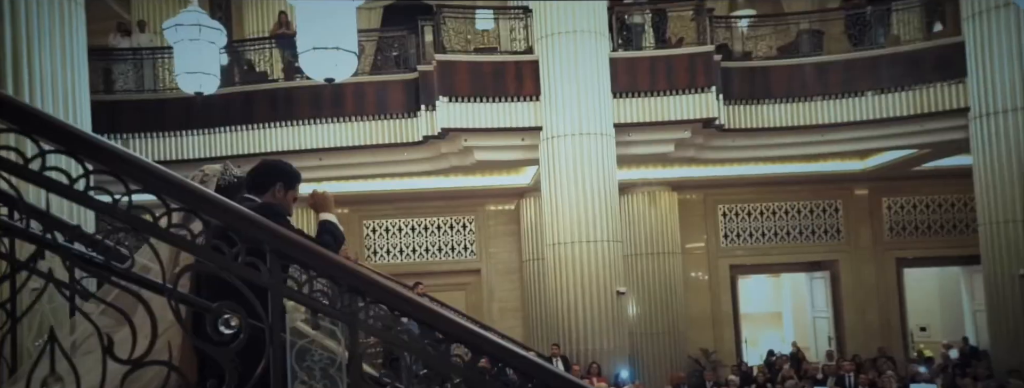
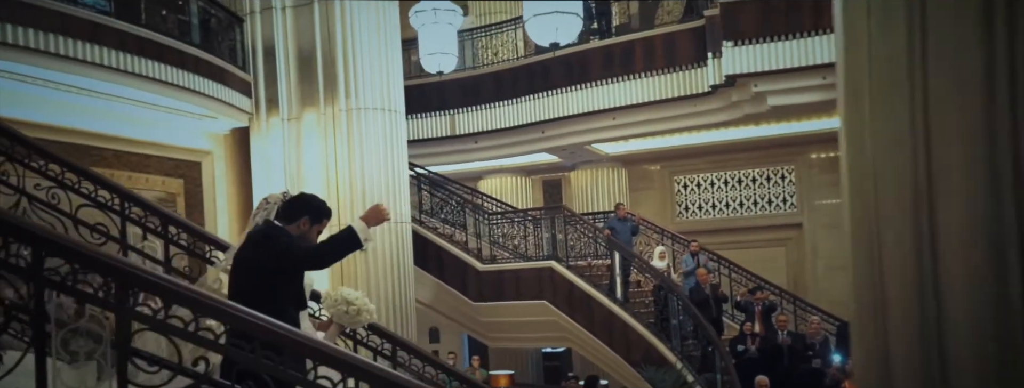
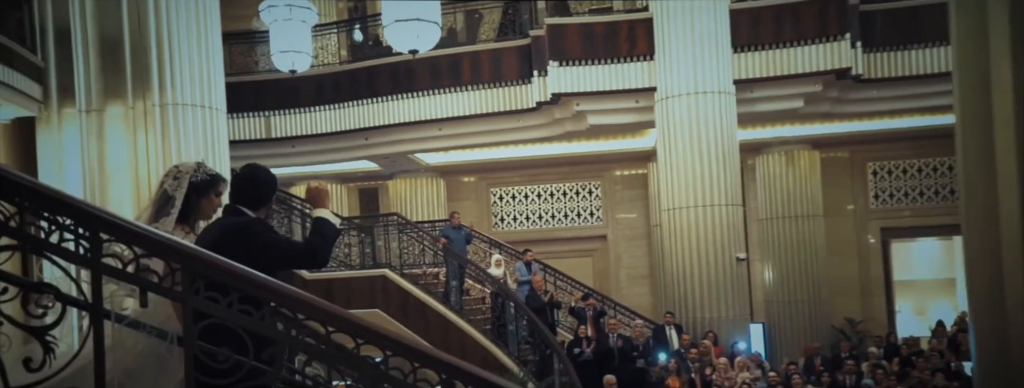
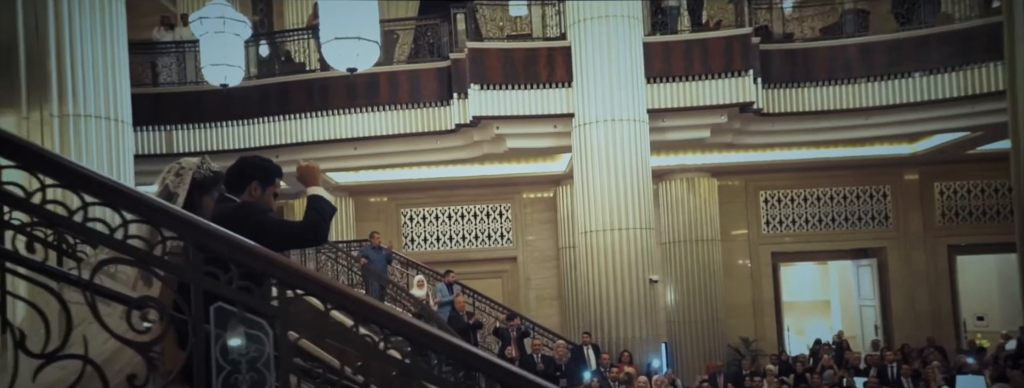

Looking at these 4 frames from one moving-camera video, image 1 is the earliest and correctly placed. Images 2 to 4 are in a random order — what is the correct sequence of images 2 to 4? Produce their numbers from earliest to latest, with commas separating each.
4, 3, 2
